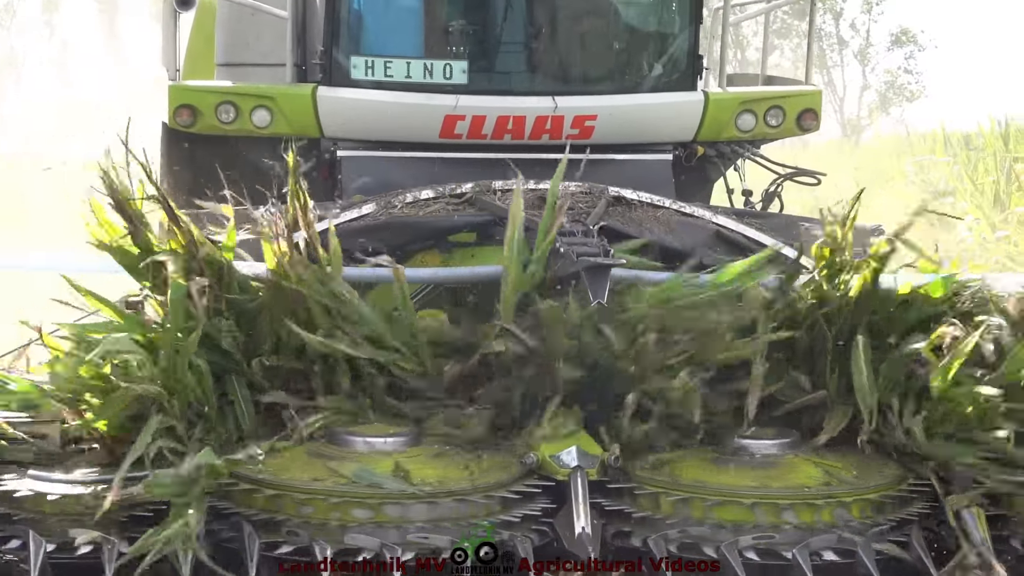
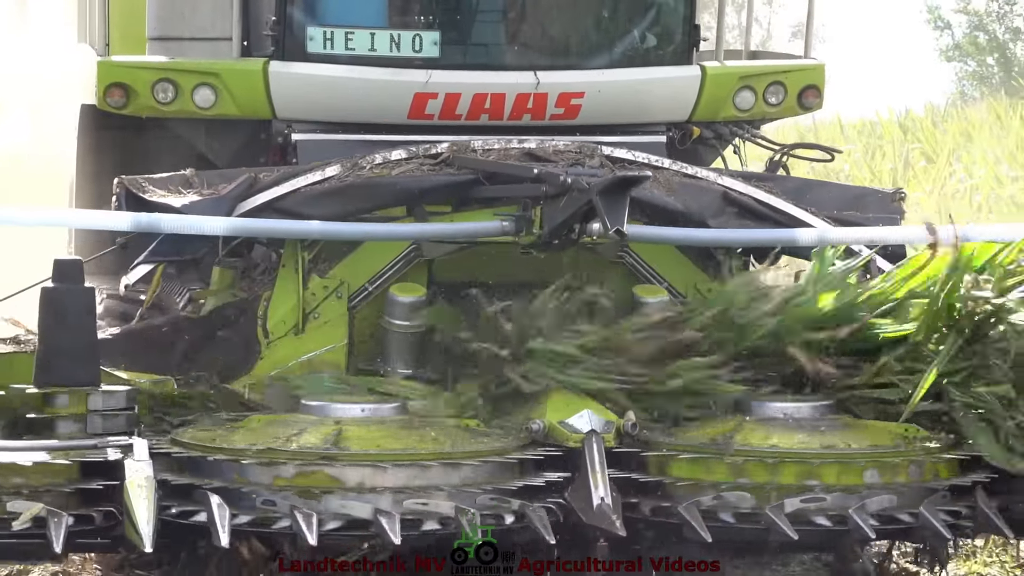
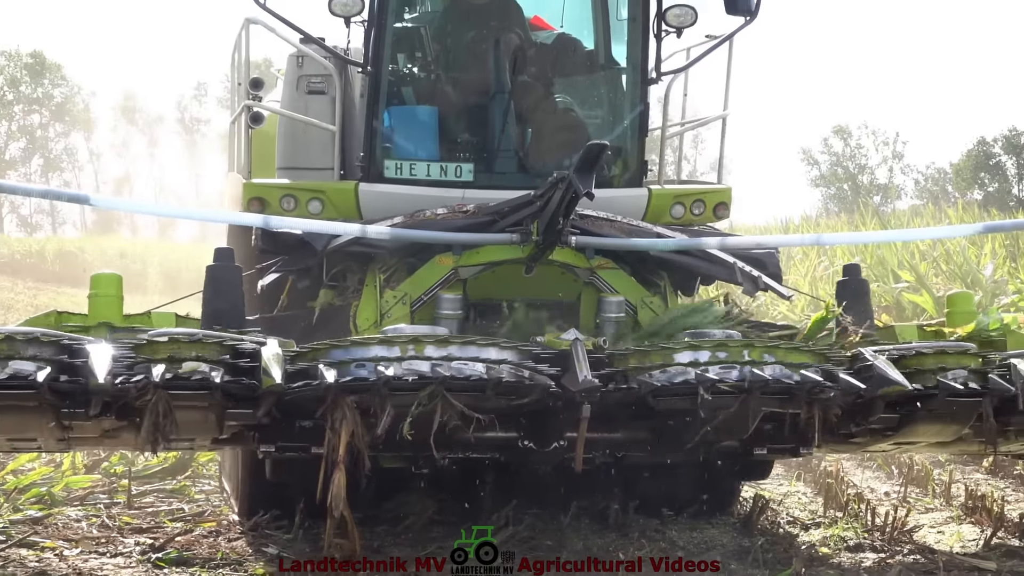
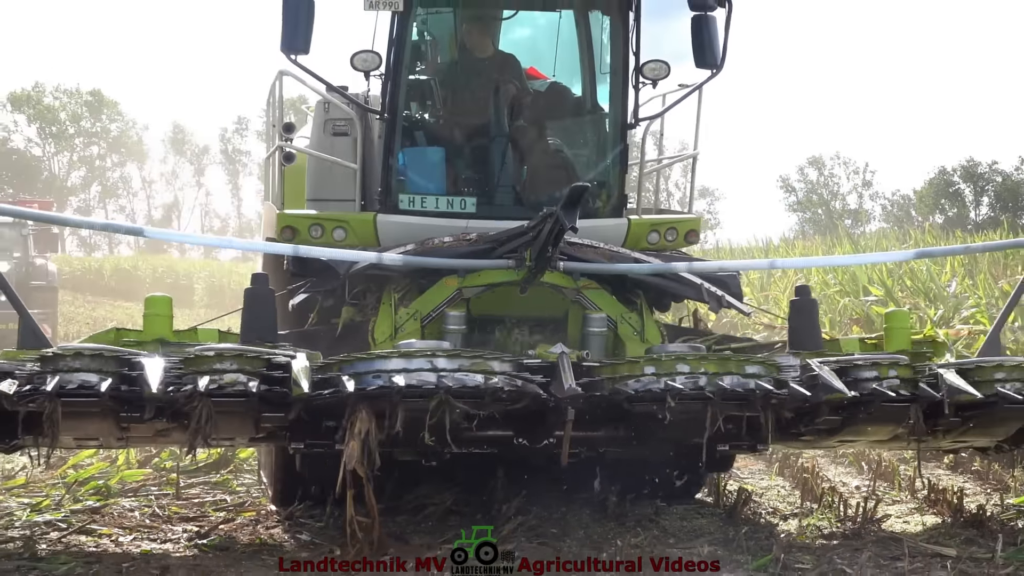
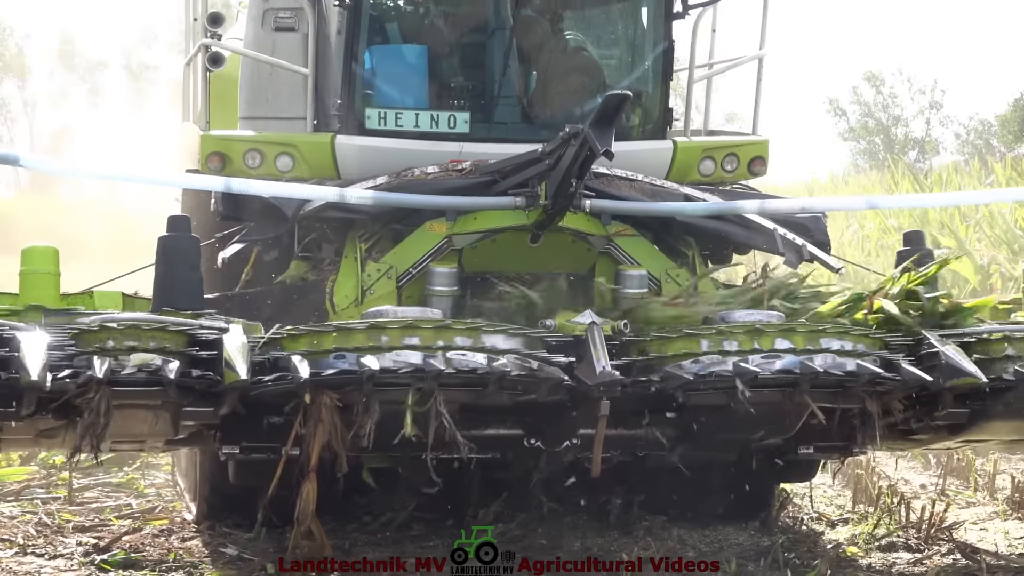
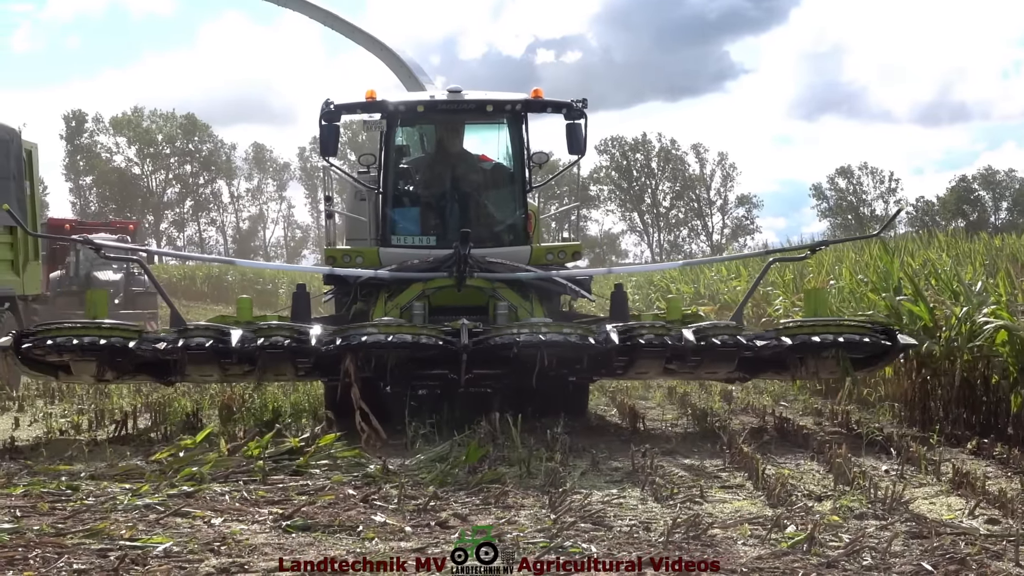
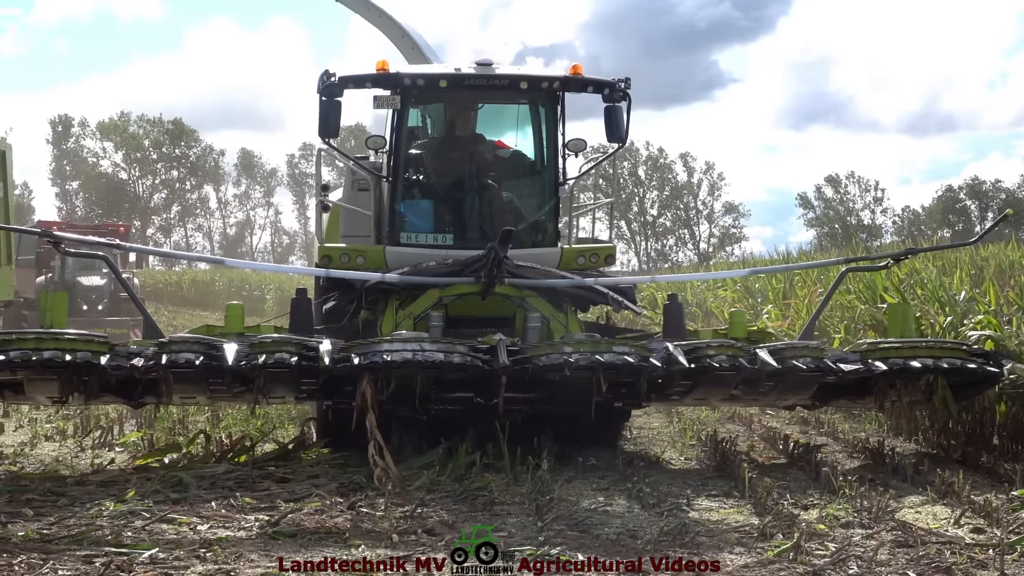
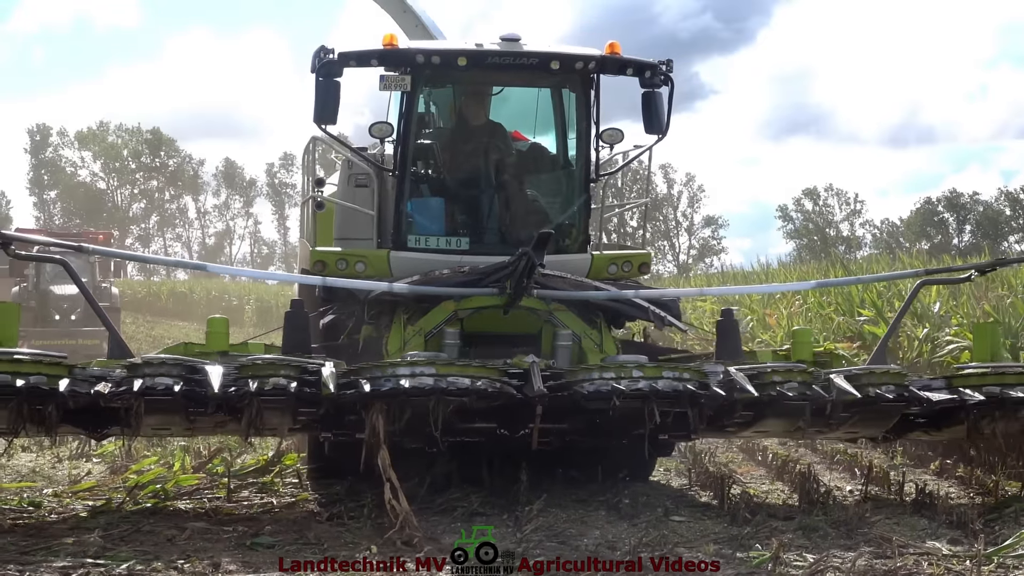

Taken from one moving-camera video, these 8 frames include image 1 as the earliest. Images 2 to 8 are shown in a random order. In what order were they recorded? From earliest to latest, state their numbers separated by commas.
2, 5, 3, 4, 8, 7, 6
